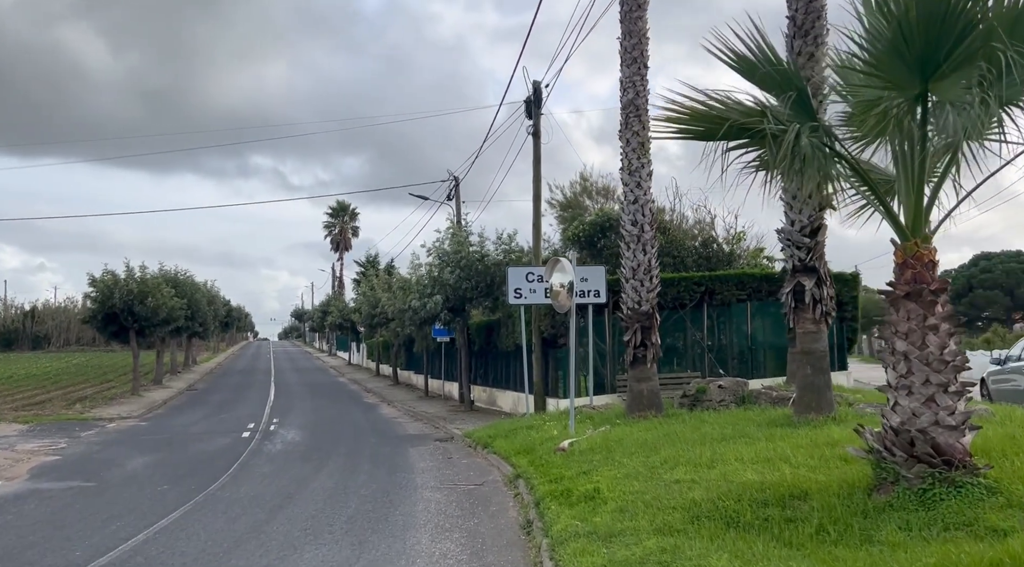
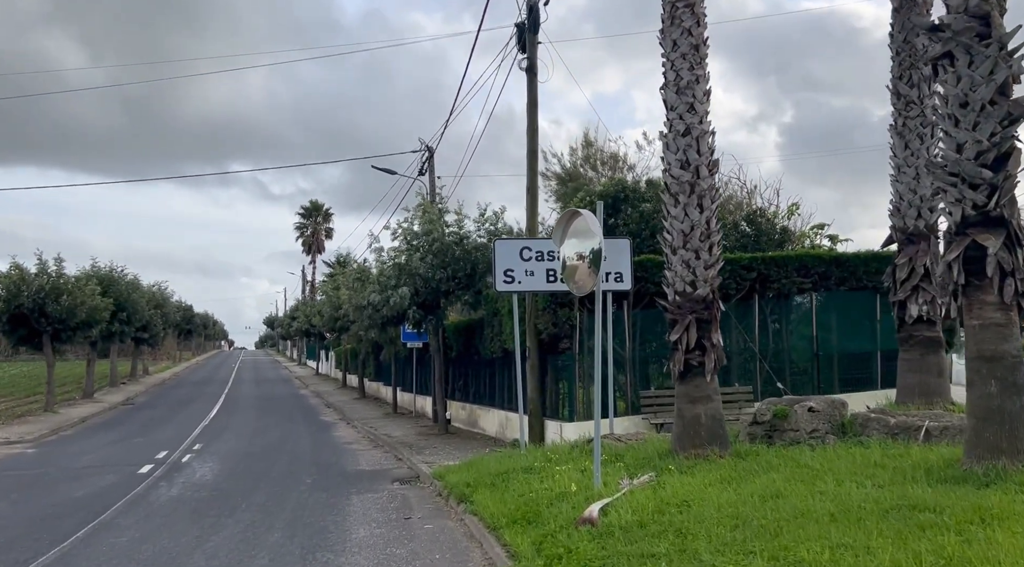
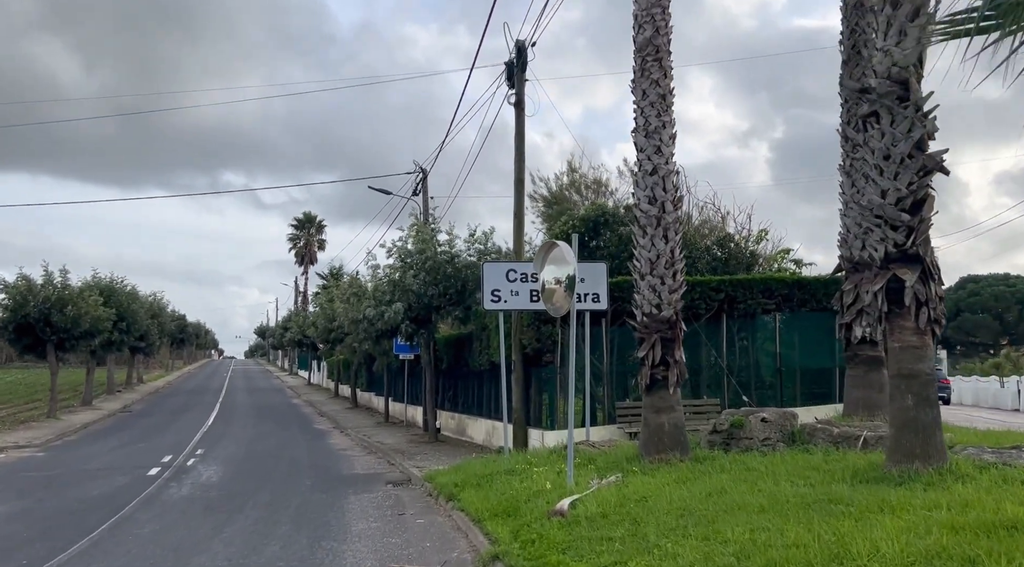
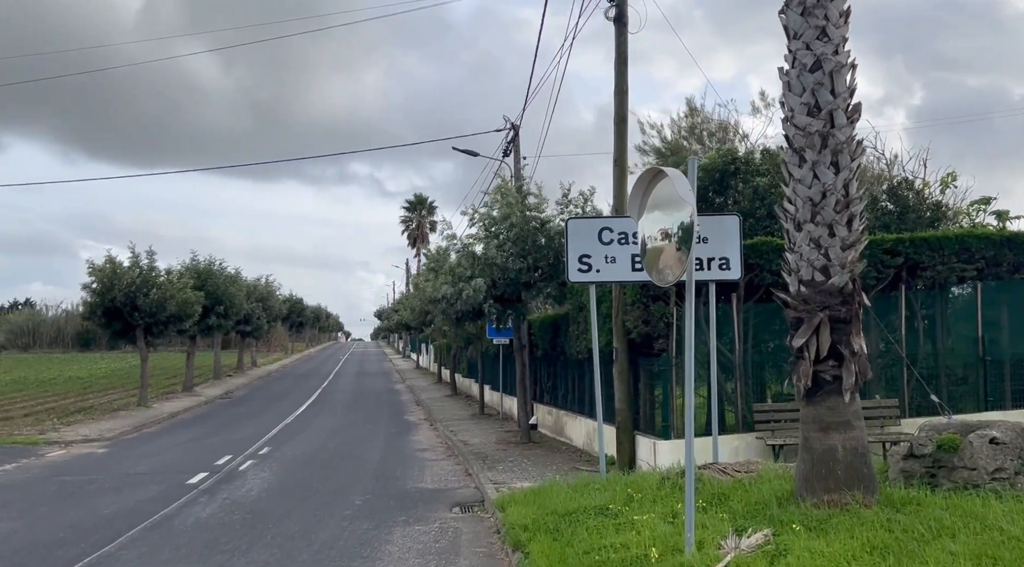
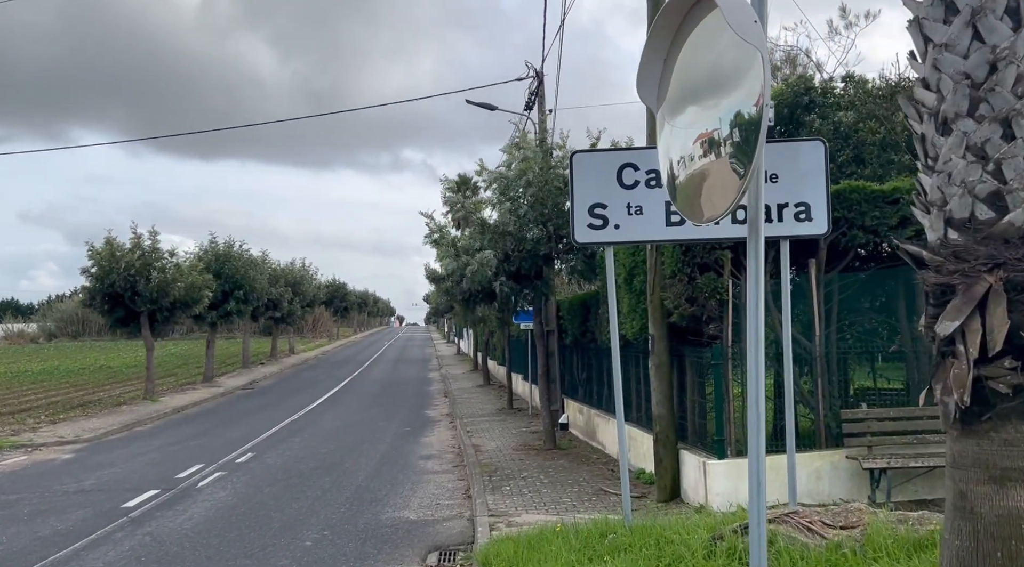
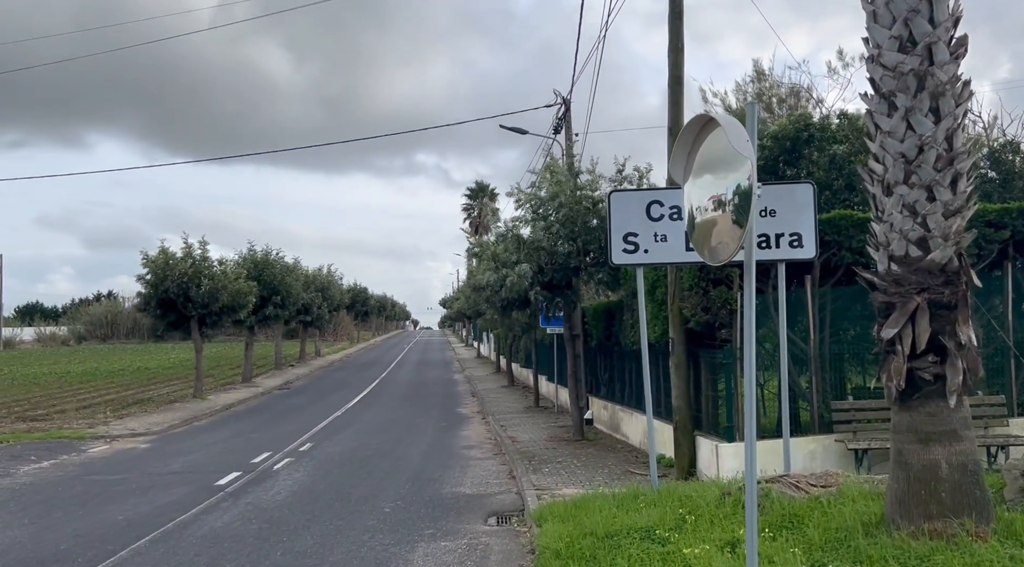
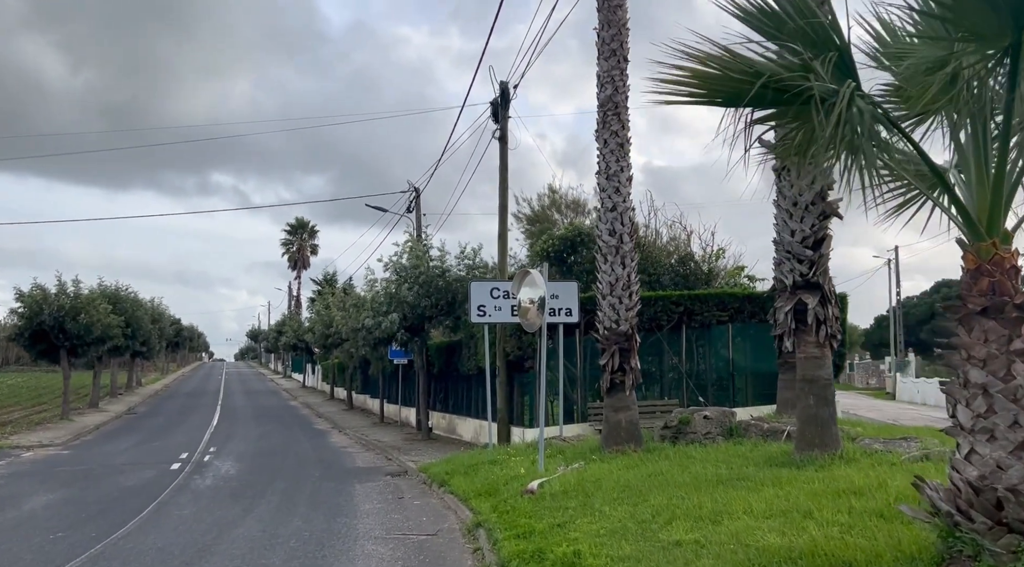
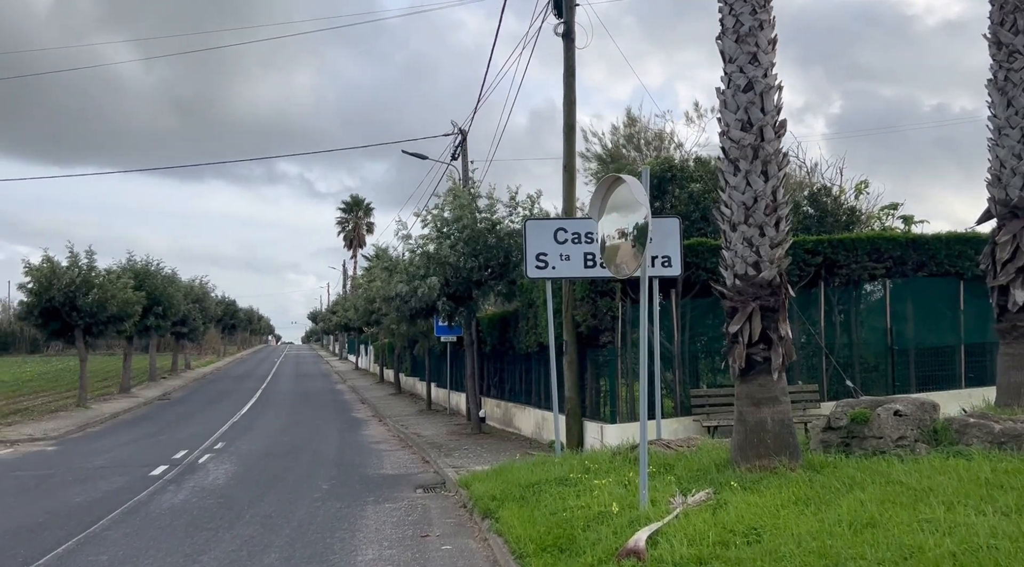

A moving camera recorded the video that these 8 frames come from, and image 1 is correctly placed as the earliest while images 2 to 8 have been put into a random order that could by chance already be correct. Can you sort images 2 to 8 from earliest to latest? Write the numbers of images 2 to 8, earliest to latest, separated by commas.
7, 3, 2, 8, 4, 6, 5
